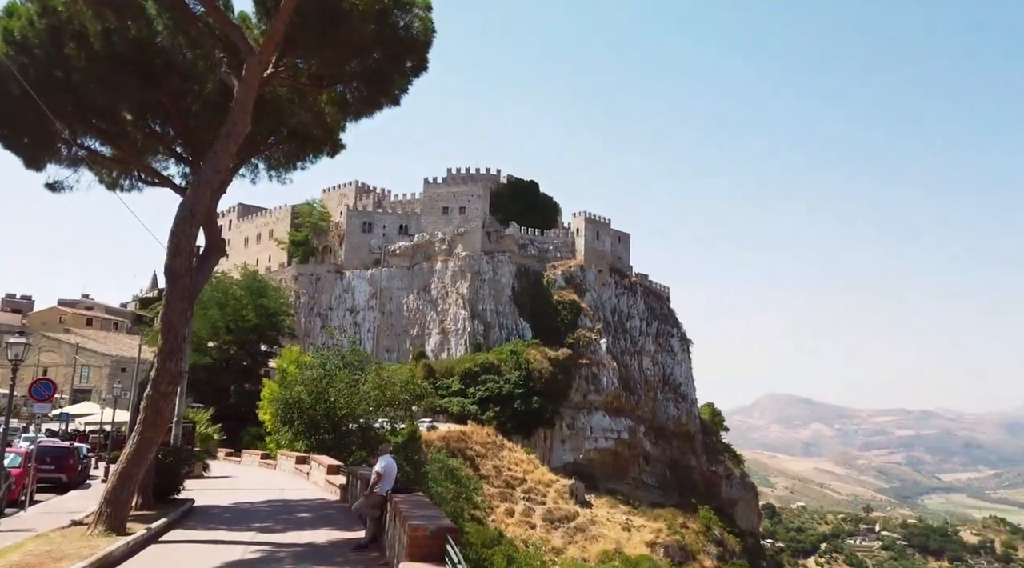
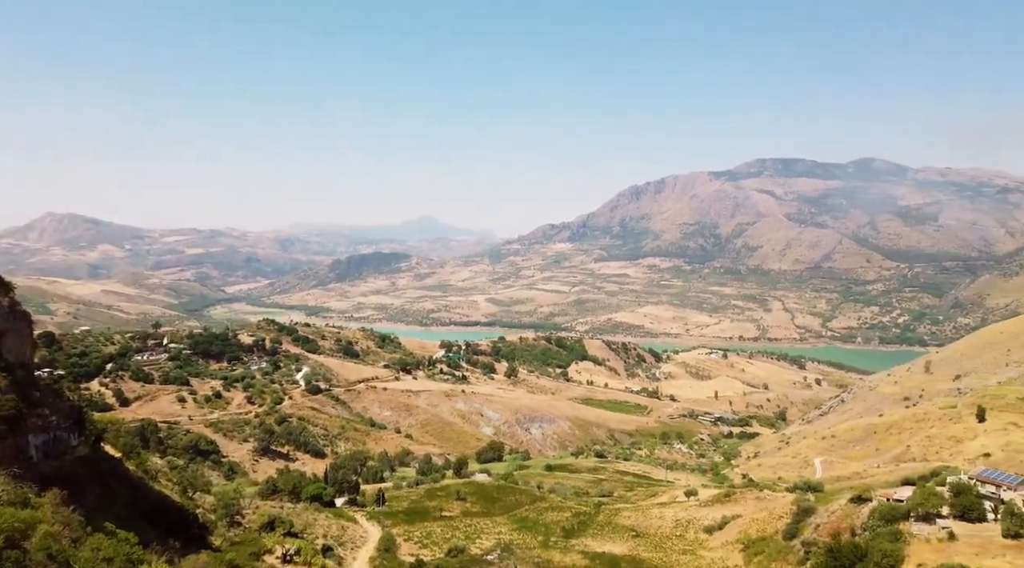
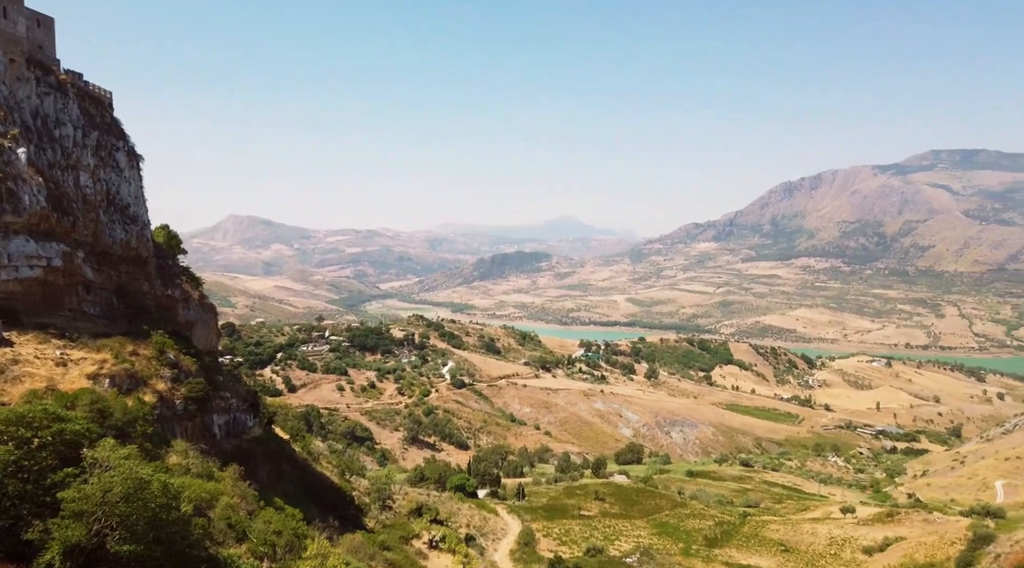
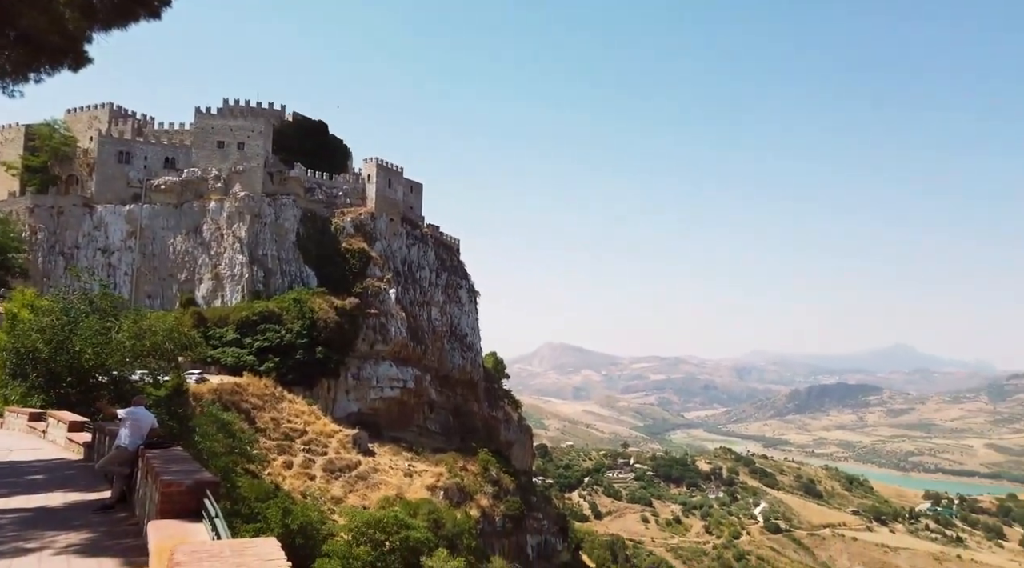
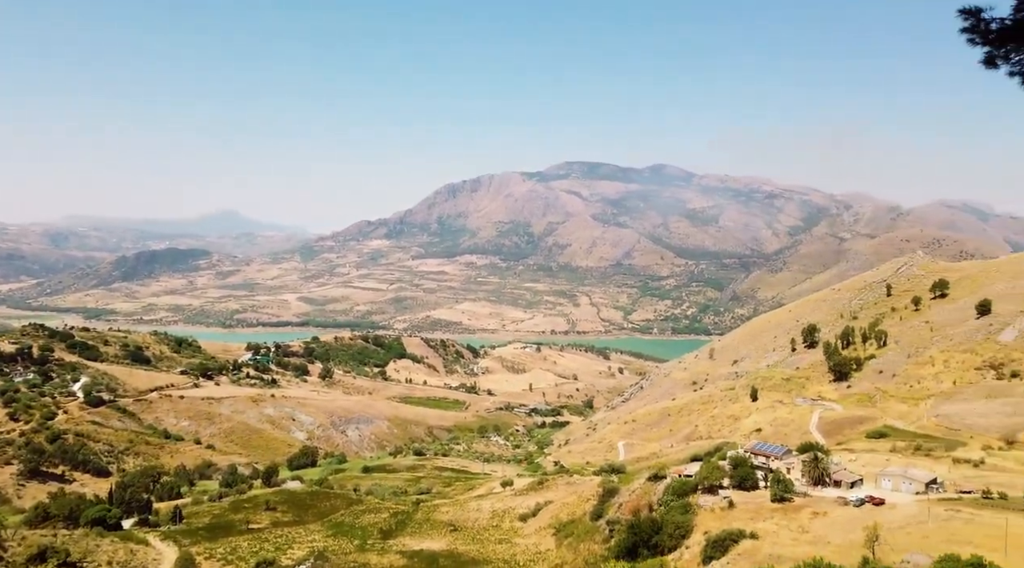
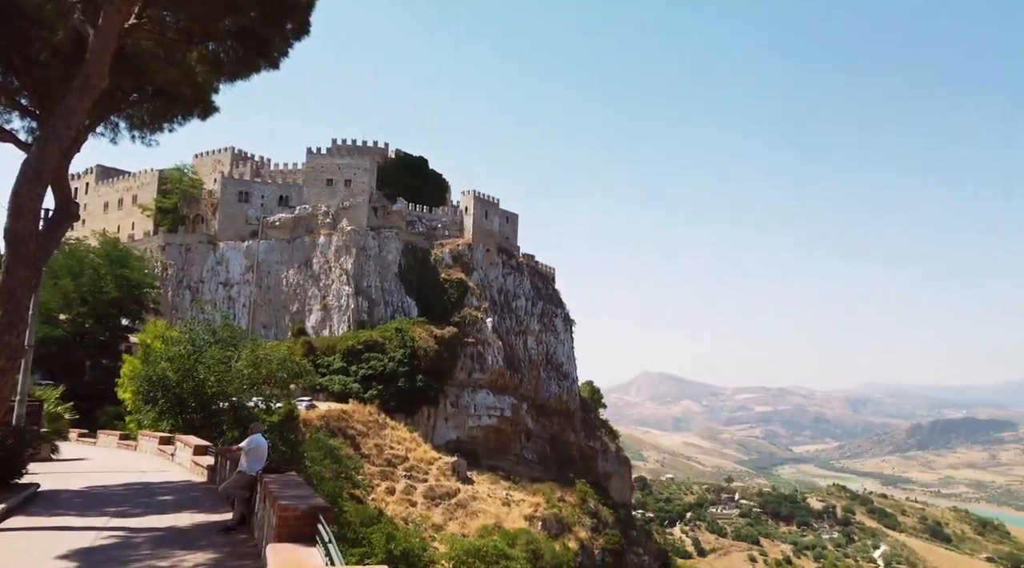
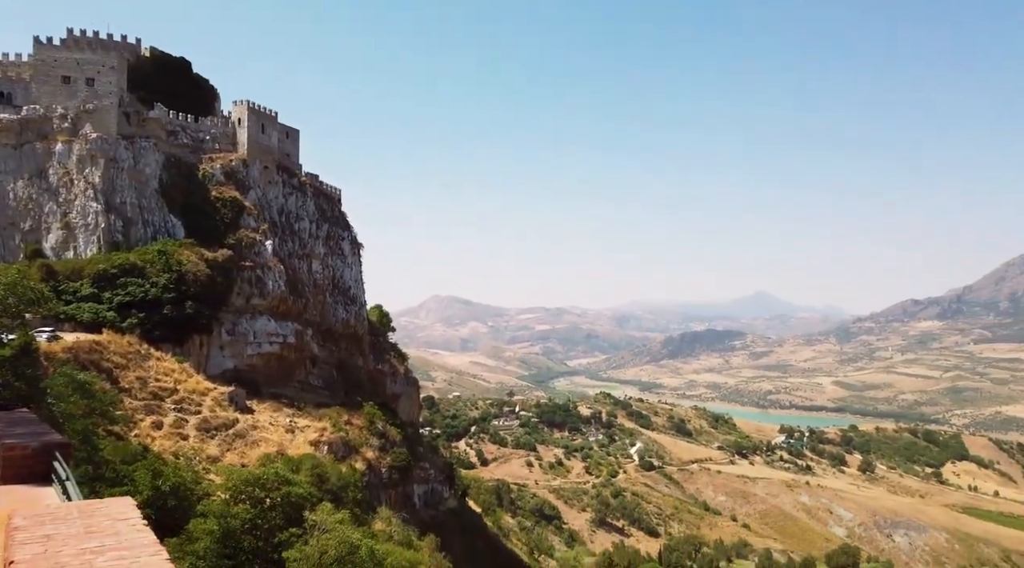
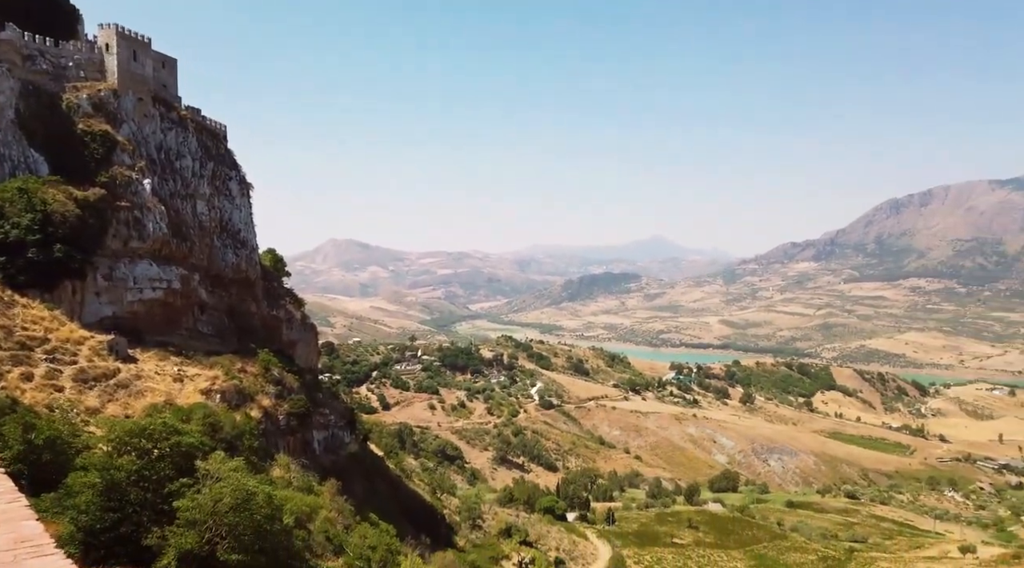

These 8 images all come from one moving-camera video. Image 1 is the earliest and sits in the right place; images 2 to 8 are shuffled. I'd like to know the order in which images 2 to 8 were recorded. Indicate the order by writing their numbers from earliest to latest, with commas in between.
6, 4, 7, 8, 3, 2, 5
